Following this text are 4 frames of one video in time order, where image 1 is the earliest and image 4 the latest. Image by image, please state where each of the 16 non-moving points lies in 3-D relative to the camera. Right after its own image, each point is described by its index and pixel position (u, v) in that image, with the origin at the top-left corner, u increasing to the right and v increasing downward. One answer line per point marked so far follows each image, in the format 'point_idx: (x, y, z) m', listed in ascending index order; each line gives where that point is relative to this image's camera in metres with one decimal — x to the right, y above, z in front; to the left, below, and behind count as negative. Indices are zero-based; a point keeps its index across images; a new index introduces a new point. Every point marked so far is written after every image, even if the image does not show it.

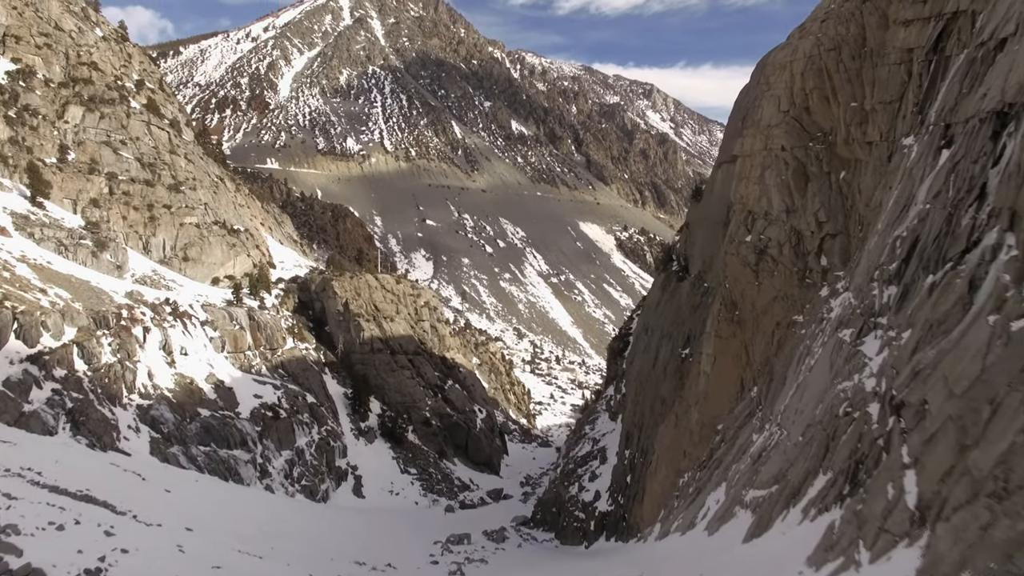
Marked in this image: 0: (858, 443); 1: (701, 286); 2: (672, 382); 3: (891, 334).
0: (+4.5, -2.0, +8.6) m
1: (+5.0, +0.1, +18.1) m
2: (+4.2, -2.5, +17.9) m
3: (+5.3, -0.6, +9.4) m
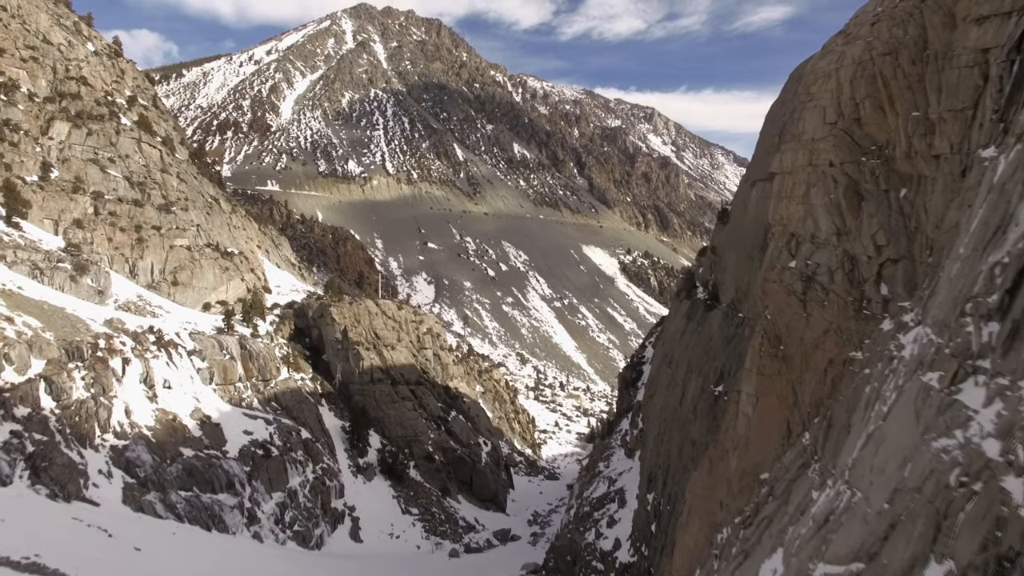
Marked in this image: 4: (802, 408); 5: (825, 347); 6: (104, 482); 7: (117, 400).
0: (+4.8, -2.4, +6.9) m
1: (+5.4, -0.7, +16.5) m
2: (+4.5, -3.2, +16.1) m
3: (+5.6, -1.1, +7.7) m
4: (+5.6, -2.3, +13.2) m
5: (+5.9, -1.1, +13.0) m
6: (-9.5, -4.5, +15.8) m
7: (-10.2, -2.9, +17.7) m
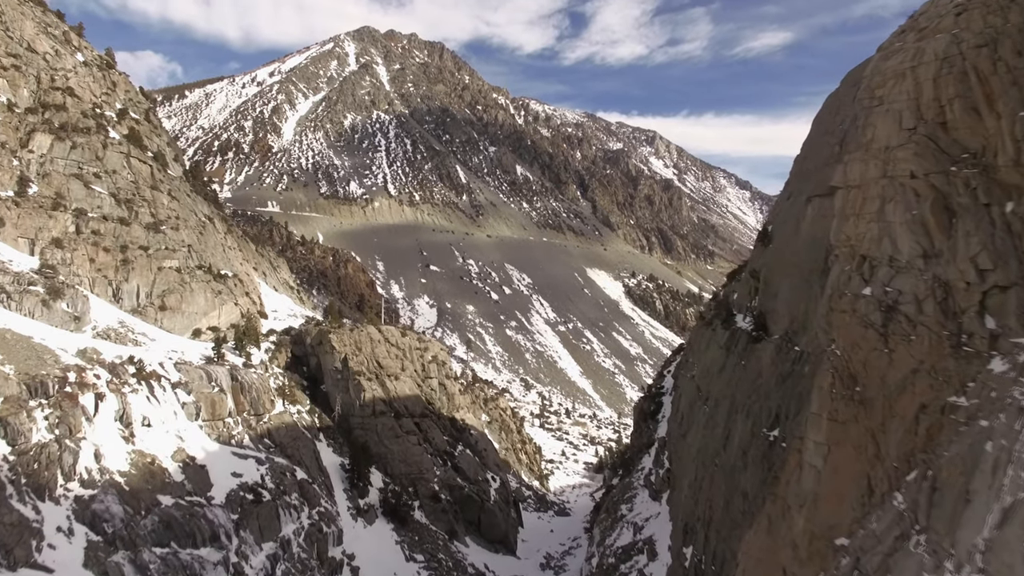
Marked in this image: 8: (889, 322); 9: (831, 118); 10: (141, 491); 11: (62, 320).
0: (+5.3, -2.7, +4.8) m
1: (+5.9, -1.3, +14.4) m
2: (+5.0, -3.8, +14.0) m
3: (+6.1, -1.4, +5.7) m
4: (+6.1, -2.8, +11.1) m
5: (+6.5, -1.6, +10.9) m
6: (-9.0, -5.1, +13.7) m
7: (-9.7, -3.5, +15.6) m
8: (+6.4, -0.6, +11.6) m
9: (+7.3, +3.9, +15.5) m
10: (-8.8, -4.8, +16.1) m
11: (-12.8, -0.9, +19.3) m
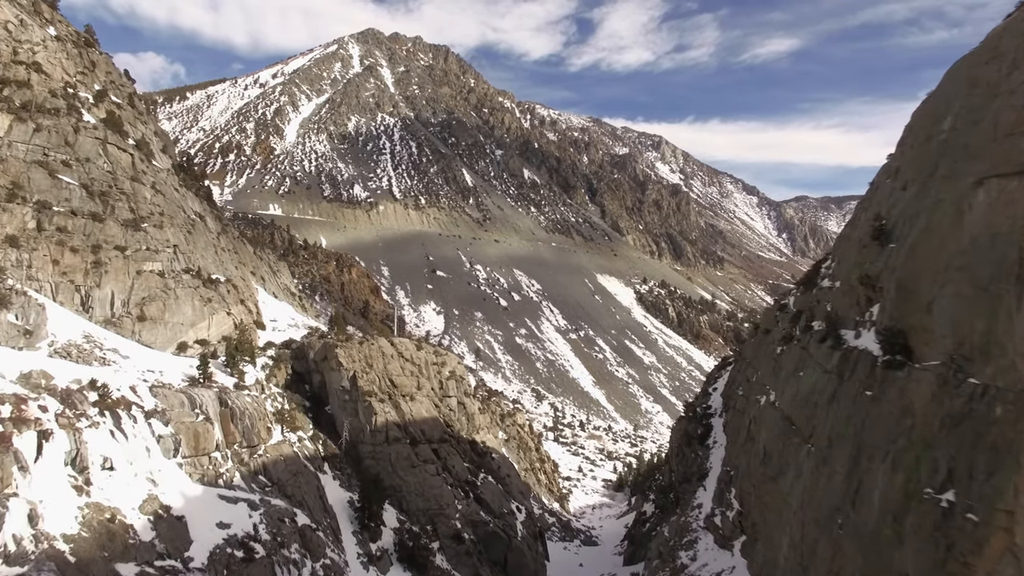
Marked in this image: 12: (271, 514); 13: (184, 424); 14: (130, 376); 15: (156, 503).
0: (+6.5, -2.8, +1.0) m
1: (+7.1, -1.4, +10.7) m
2: (+6.2, -4.0, +10.3) m
3: (+7.3, -1.5, +1.9) m
4: (+7.3, -2.9, +7.3) m
5: (+7.6, -1.8, +7.2) m
6: (-7.8, -5.2, +9.9) m
7: (-8.5, -3.7, +11.9) m
8: (+7.6, -0.7, +7.8) m
9: (+8.5, +3.7, +11.8) m
10: (-7.6, -4.9, +12.3) m
11: (-11.6, -1.1, +15.6) m
12: (-6.1, -5.7, +17.1) m
13: (-8.0, -3.3, +16.6) m
14: (-9.4, -2.2, +16.7) m
15: (-7.6, -4.6, +14.6) m
